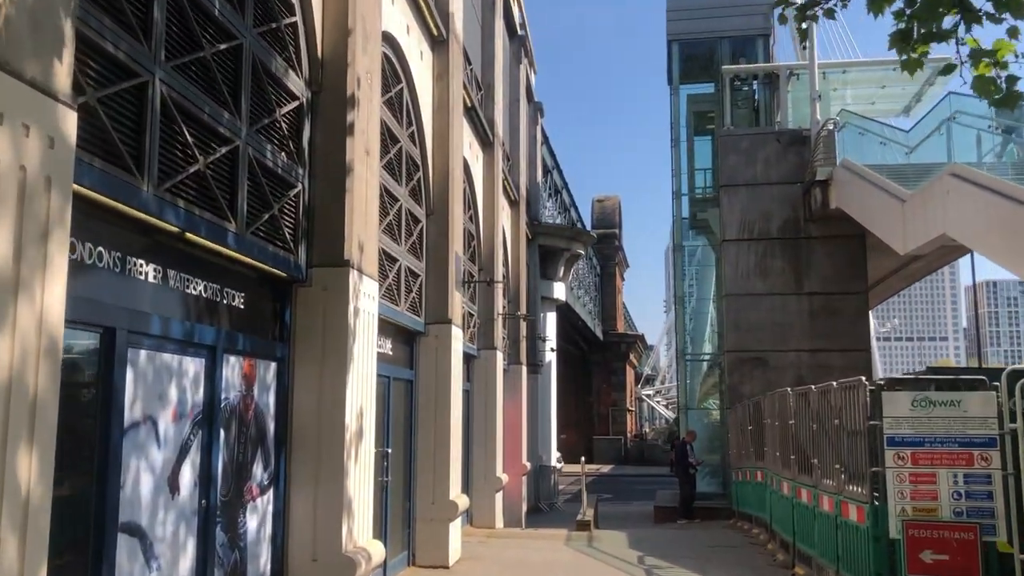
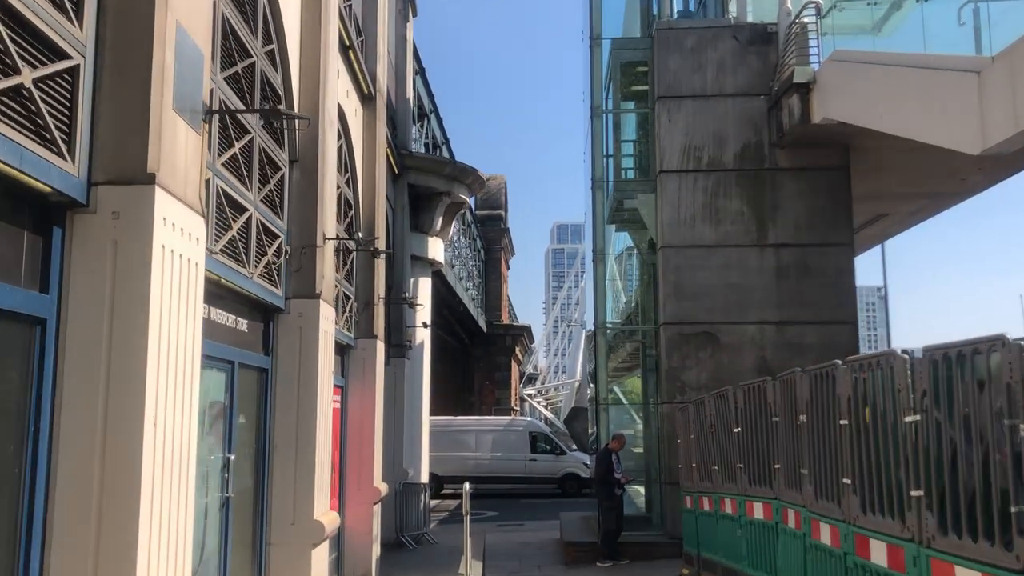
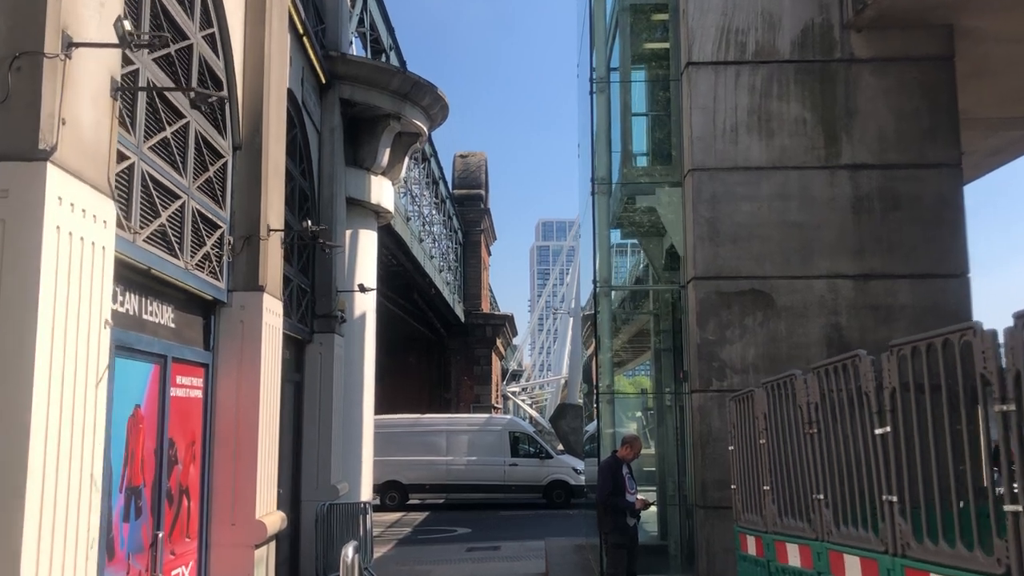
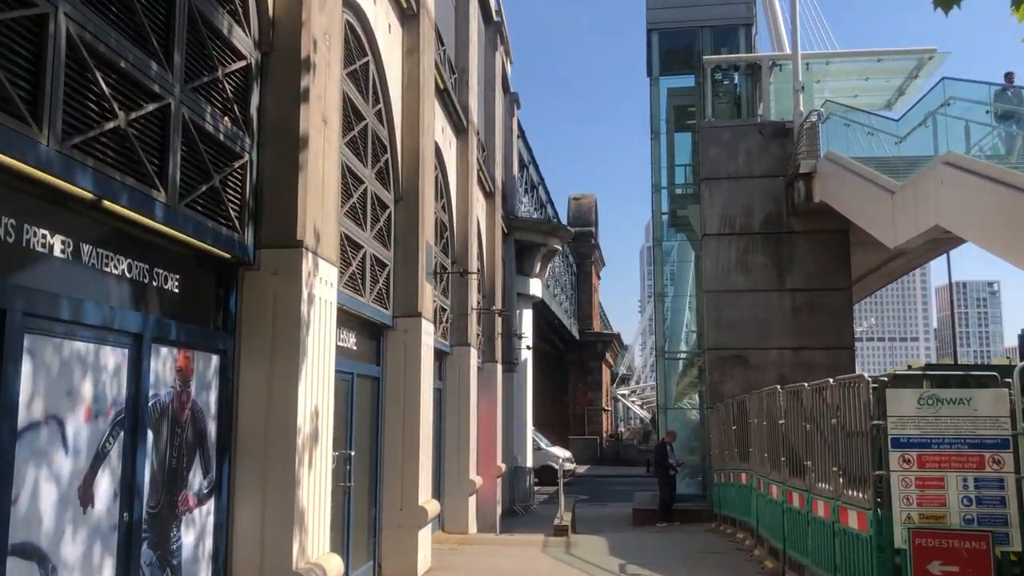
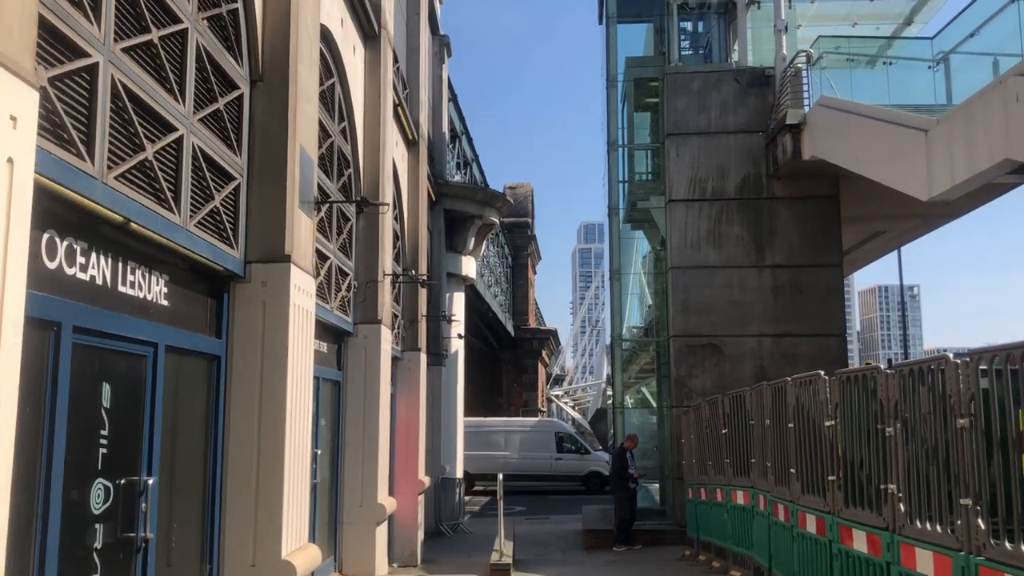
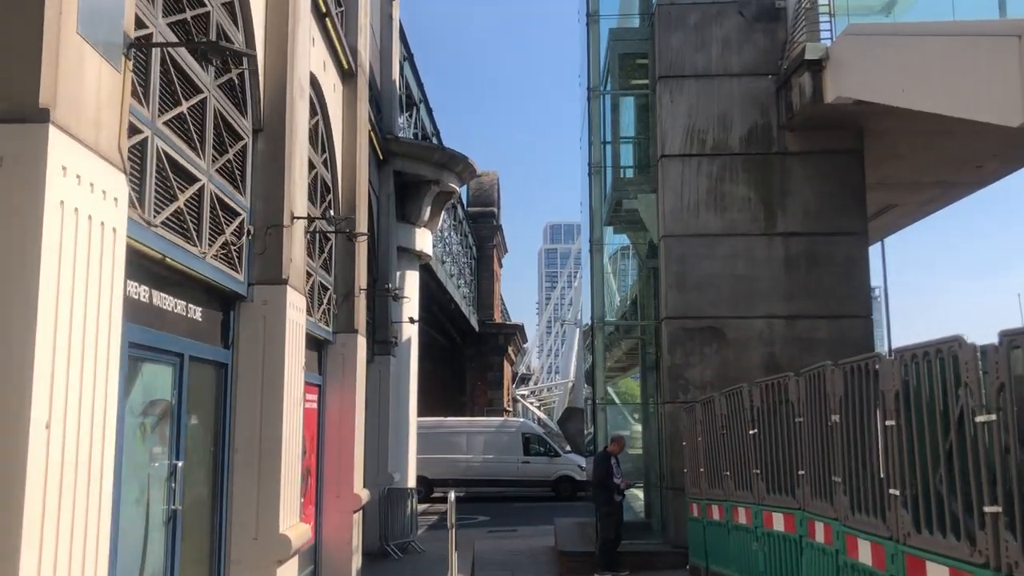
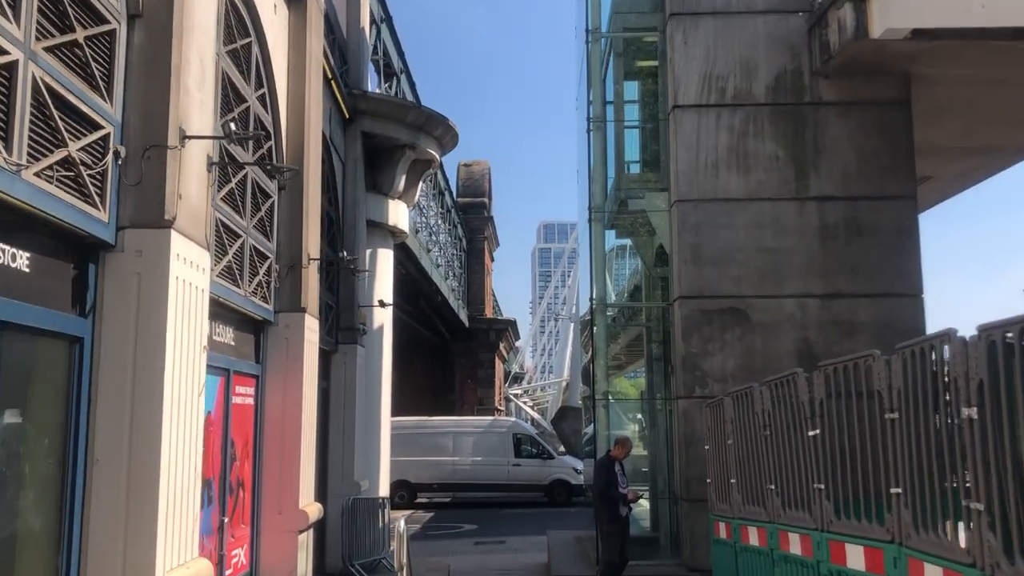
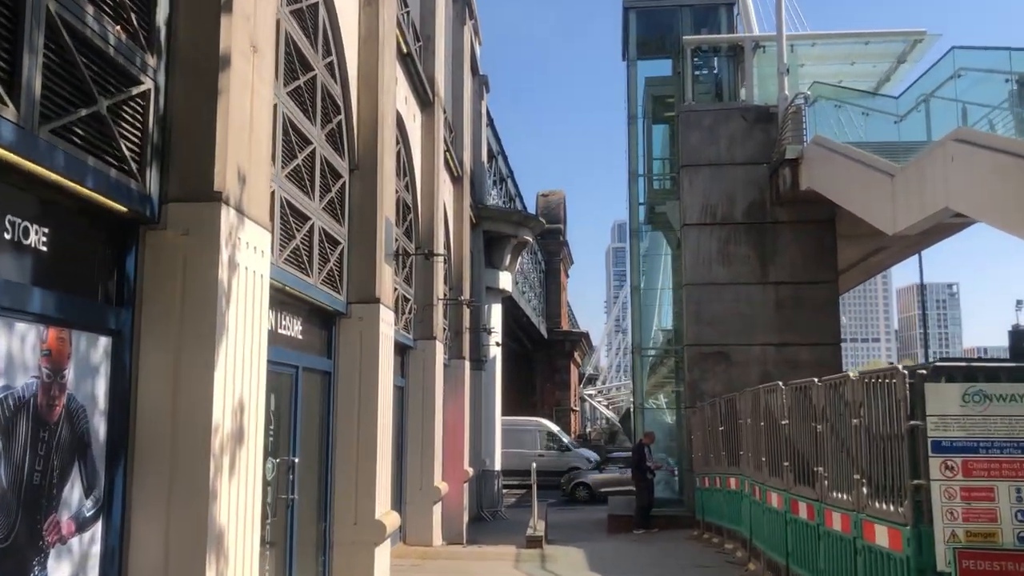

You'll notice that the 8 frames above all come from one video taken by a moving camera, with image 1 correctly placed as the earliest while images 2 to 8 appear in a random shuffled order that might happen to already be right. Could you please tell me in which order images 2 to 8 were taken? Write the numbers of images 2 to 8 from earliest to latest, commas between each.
4, 8, 5, 2, 6, 7, 3
